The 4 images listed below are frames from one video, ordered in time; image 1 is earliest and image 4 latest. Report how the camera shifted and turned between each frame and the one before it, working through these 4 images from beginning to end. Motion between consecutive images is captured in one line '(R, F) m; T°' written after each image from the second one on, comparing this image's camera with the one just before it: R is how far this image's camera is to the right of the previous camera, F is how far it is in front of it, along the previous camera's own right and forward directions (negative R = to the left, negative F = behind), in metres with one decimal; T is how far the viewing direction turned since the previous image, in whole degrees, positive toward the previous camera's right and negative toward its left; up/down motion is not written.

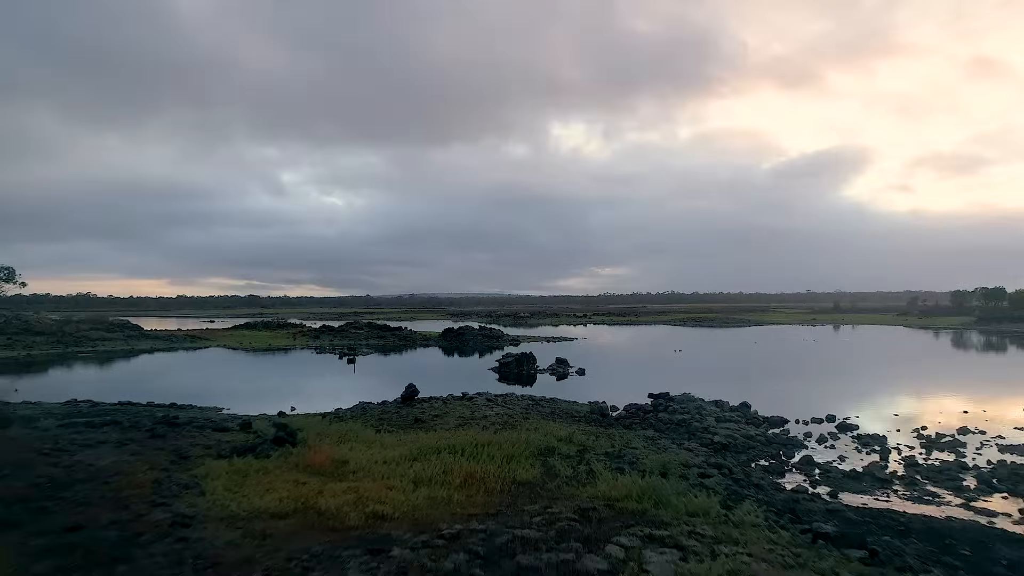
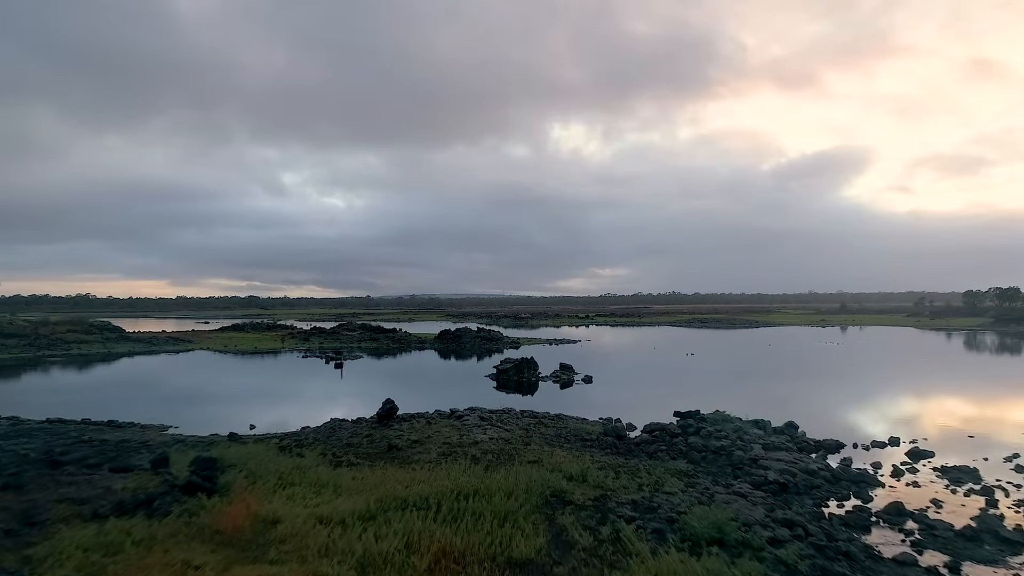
(+0.1, +3.9) m; 0°
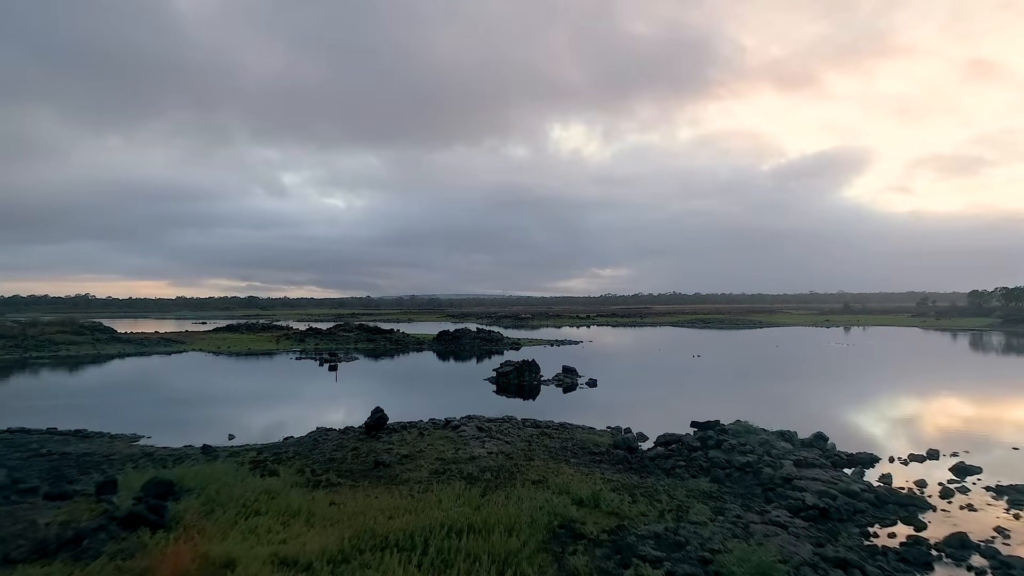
(-1.1, -3.4) m; 0°
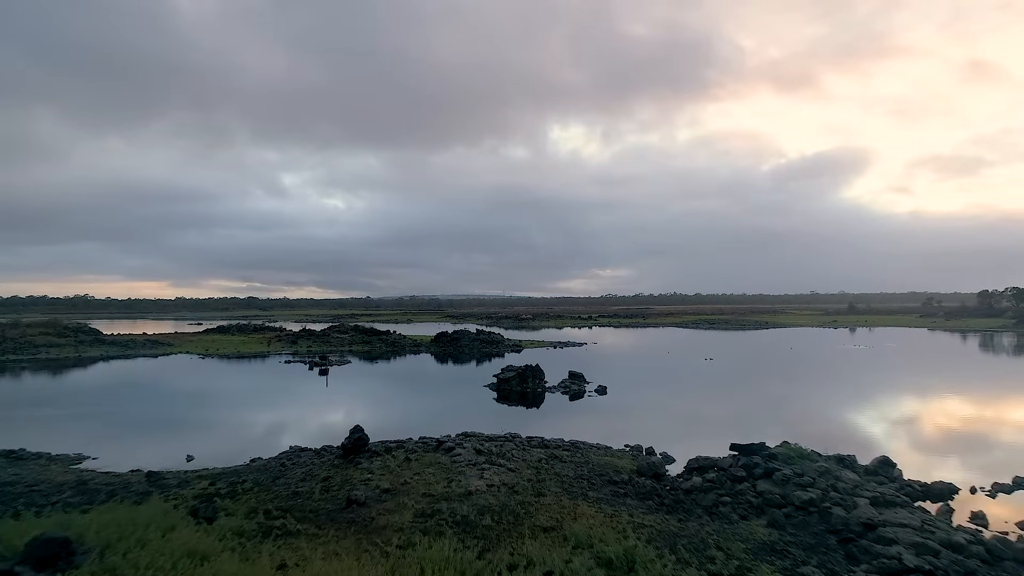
(-0.2, +4.0) m; 0°
